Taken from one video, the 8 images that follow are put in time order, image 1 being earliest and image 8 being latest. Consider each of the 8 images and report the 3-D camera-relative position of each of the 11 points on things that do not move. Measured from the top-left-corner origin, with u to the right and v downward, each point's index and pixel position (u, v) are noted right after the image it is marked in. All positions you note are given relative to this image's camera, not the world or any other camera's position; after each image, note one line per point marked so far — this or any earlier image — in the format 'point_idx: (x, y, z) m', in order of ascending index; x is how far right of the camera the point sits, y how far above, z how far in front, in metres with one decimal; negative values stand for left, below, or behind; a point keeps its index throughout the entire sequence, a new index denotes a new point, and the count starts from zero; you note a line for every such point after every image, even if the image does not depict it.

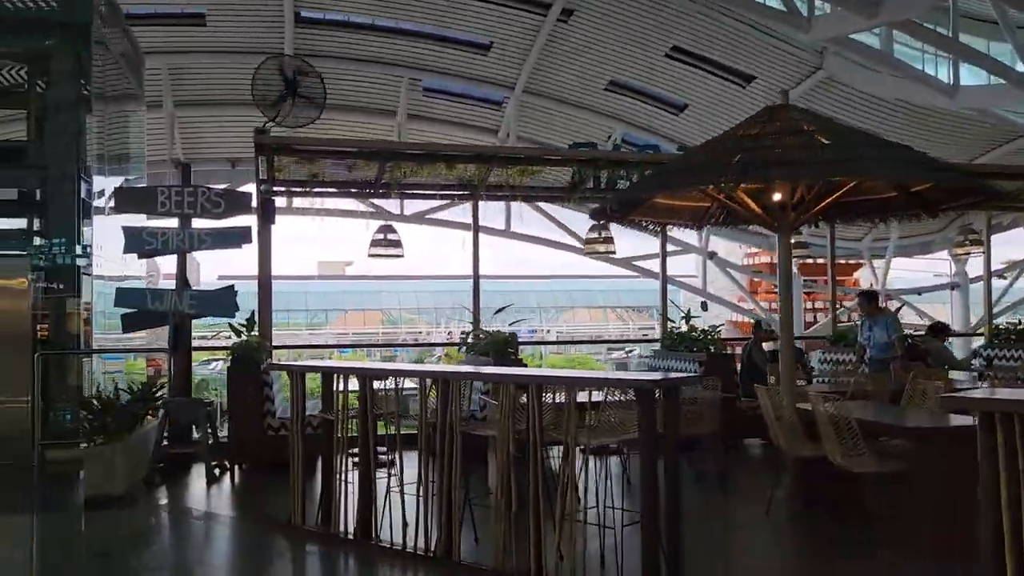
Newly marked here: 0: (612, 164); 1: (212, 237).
0: (+0.9, +1.1, +7.8) m
1: (-2.5, +0.4, +7.0) m
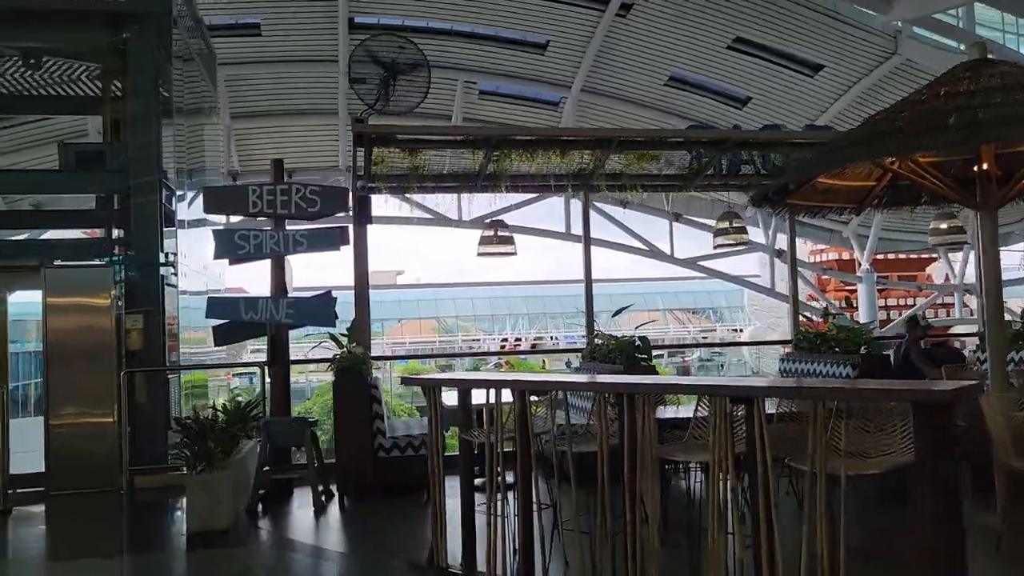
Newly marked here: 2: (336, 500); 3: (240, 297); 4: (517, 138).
0: (+1.9, +1.2, +7.0) m
1: (-1.5, +0.4, +6.3) m
2: (-1.2, -1.5, +5.8) m
3: (-2.0, -0.1, +6.2) m
4: (0.0, +1.1, +6.4) m
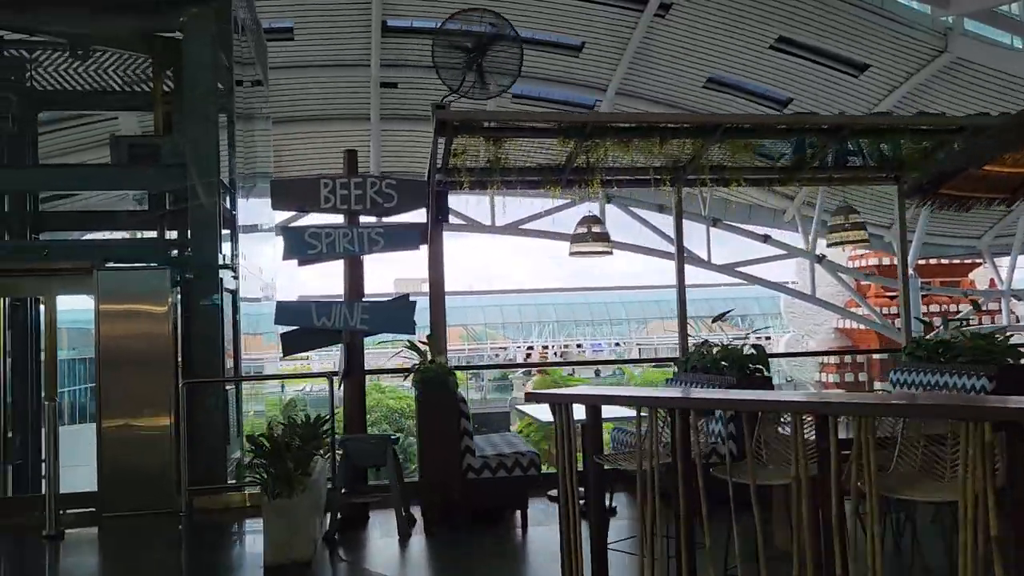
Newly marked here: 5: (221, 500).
0: (+2.6, +1.1, +6.3) m
1: (-0.9, +0.3, +5.8) m
2: (-0.6, -1.5, +5.2) m
3: (-1.3, -0.1, +5.7) m
4: (+0.7, +1.1, +5.8) m
5: (-2.2, -1.6, +6.3) m
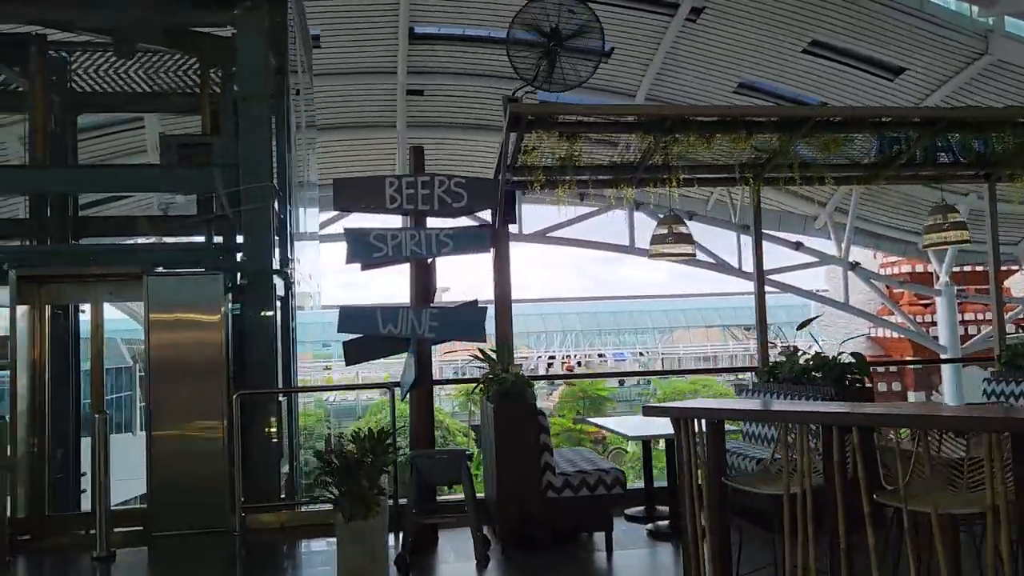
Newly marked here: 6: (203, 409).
0: (+3.1, +1.1, +5.9) m
1: (-0.4, +0.3, +5.4) m
2: (-0.1, -1.5, +4.9) m
3: (-0.8, -0.1, +5.3) m
4: (+1.2, +1.1, +5.5) m
5: (-1.6, -1.6, +5.9) m
6: (-2.2, -0.8, +6.0) m
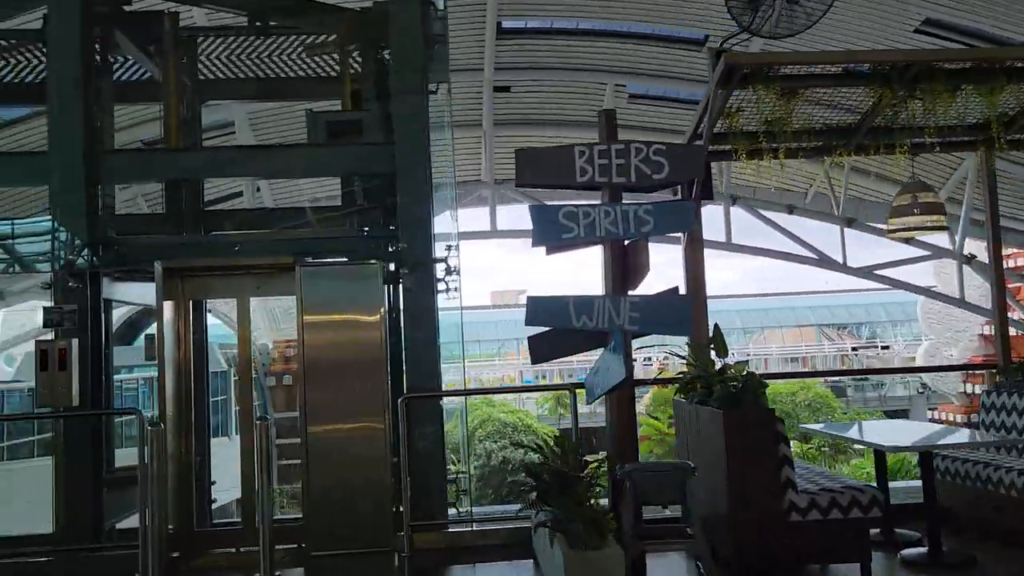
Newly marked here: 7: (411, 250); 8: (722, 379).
0: (+4.2, +1.2, +4.9) m
1: (+0.8, +0.4, +4.7) m
2: (+1.1, -1.4, +4.1) m
3: (+0.3, -0.1, +4.6) m
4: (+2.3, +1.2, +4.6) m
5: (-0.4, -1.6, +5.3) m
6: (-0.9, -0.8, +5.3) m
7: (-0.7, +0.3, +5.7) m
8: (+1.1, -0.5, +4.4) m
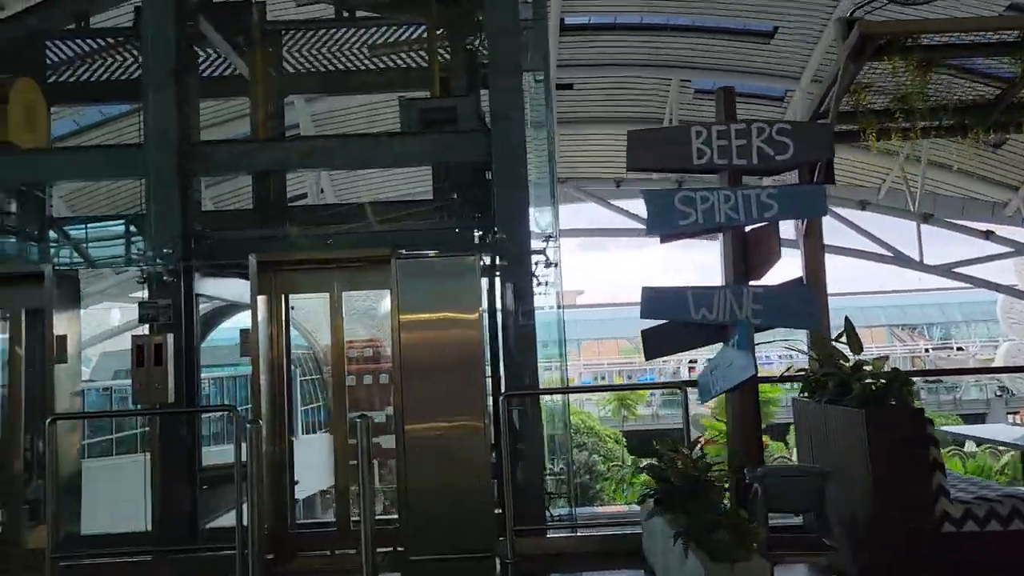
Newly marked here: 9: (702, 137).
0: (+4.8, +1.3, +4.3) m
1: (+1.4, +0.4, +4.3) m
2: (+1.6, -1.4, +3.7) m
3: (+0.9, 0.0, +4.3) m
4: (+2.9, +1.3, +4.2) m
5: (+0.2, -1.5, +5.0) m
6: (-0.3, -0.7, +5.1) m
7: (0.0, +0.3, +5.5) m
8: (+1.6, -0.4, +4.1) m
9: (+1.0, +0.8, +4.4) m
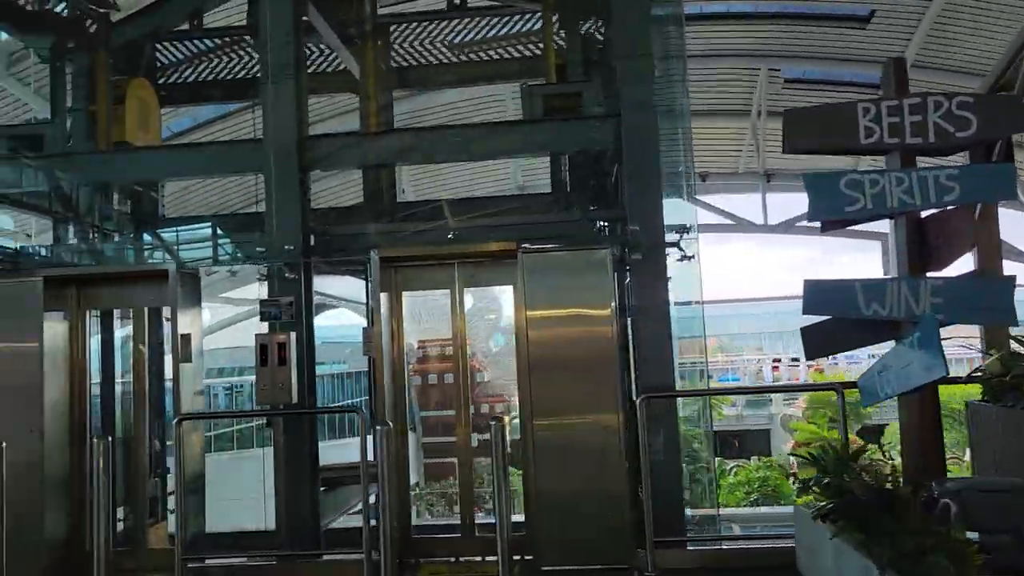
0: (+5.5, +1.4, +3.6) m
1: (+2.1, +0.5, +3.9) m
2: (+2.3, -1.3, +3.3) m
3: (+1.6, 0.0, +3.9) m
4: (+3.6, +1.3, +3.6) m
5: (+1.0, -1.5, +4.7) m
6: (+0.5, -0.7, +4.8) m
7: (+0.8, +0.3, +5.1) m
8: (+2.3, -0.4, +3.6) m
9: (+1.7, +0.8, +3.9) m
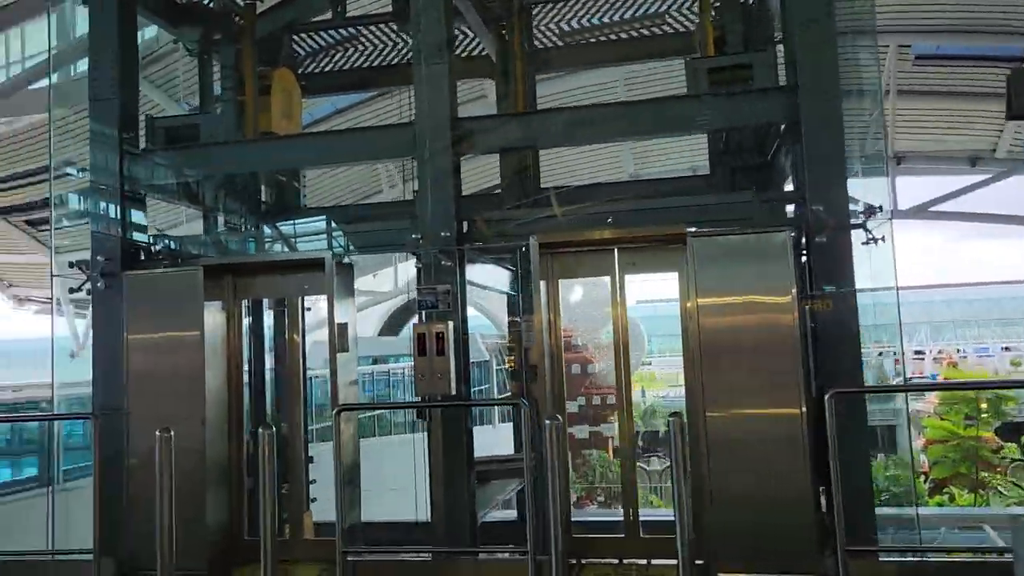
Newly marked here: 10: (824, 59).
0: (+6.2, +1.4, +2.6) m
1: (+2.9, +0.5, +3.3) m
2: (+3.0, -1.3, +2.7) m
3: (+2.4, +0.1, +3.4) m
4: (+4.3, +1.4, +2.8) m
5: (+1.9, -1.4, +4.3) m
6: (+1.4, -0.6, +4.5) m
7: (+1.7, +0.4, +4.7) m
8: (+3.1, -0.3, +3.0) m
9: (+2.5, +0.9, +3.4) m
10: (+1.7, +1.3, +4.9) m
